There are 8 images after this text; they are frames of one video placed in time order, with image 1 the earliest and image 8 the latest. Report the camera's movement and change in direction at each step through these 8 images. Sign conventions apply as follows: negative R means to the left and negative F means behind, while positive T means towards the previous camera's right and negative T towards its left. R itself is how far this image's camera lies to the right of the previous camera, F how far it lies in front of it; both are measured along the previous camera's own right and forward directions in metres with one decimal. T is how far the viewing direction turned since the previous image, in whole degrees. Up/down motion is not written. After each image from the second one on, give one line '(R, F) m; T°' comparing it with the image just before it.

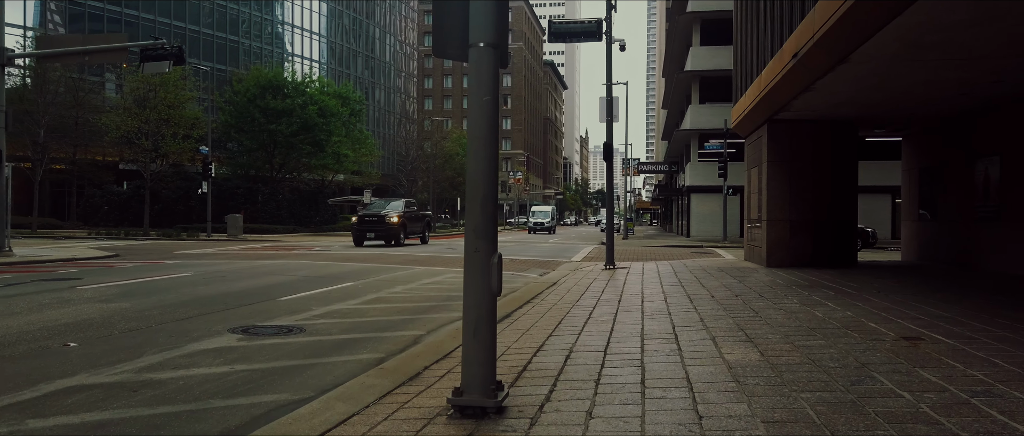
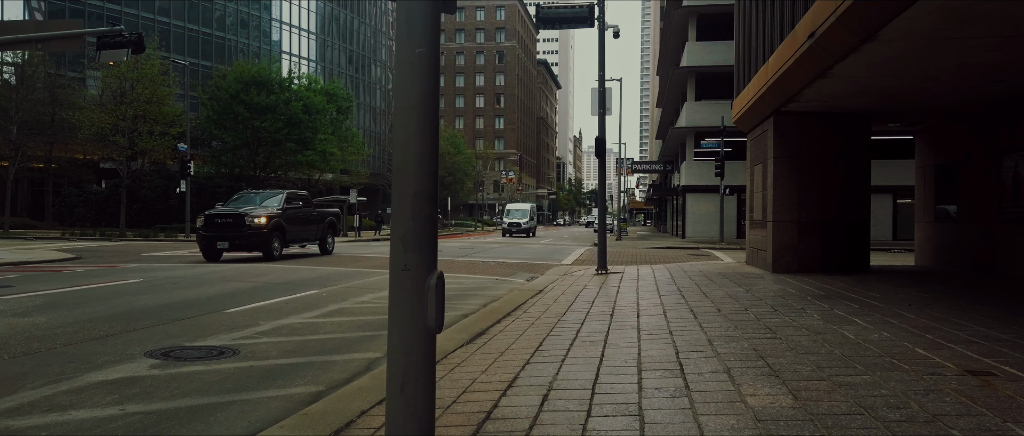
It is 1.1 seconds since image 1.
(+0.2, +1.6) m; 0°
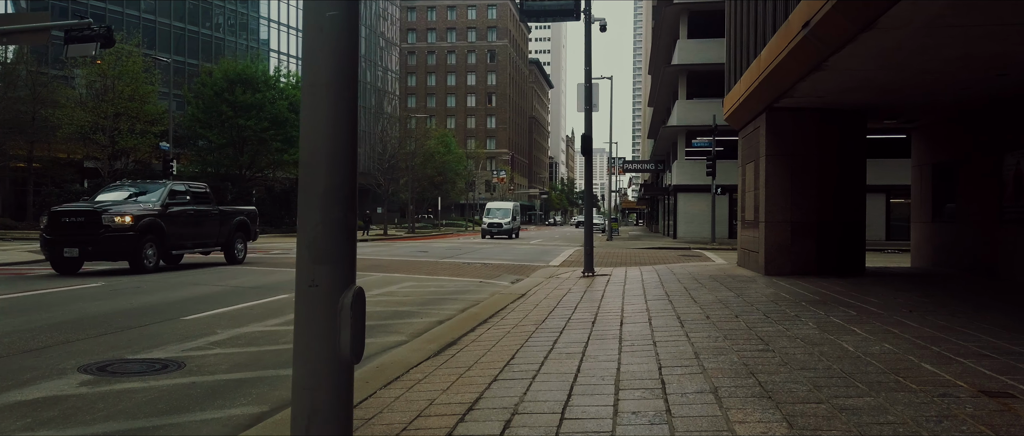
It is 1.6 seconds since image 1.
(+0.2, +0.7) m; +1°
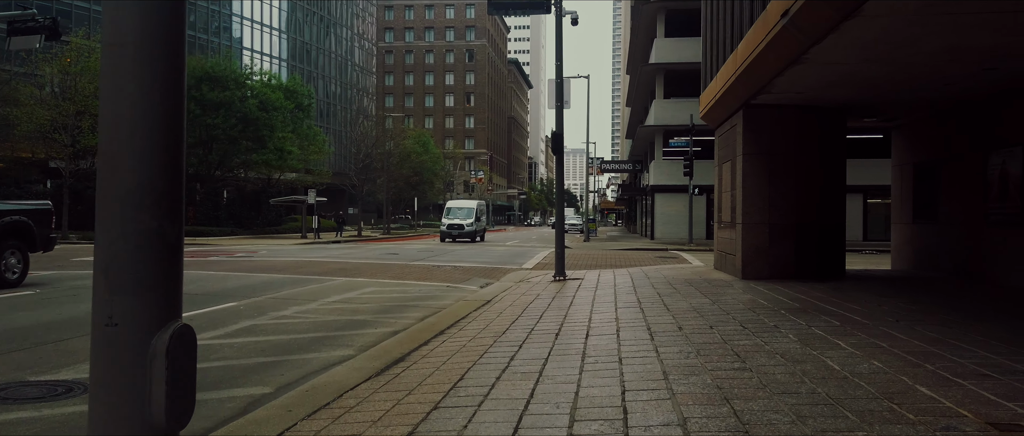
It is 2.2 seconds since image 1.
(+0.3, +0.8) m; +1°
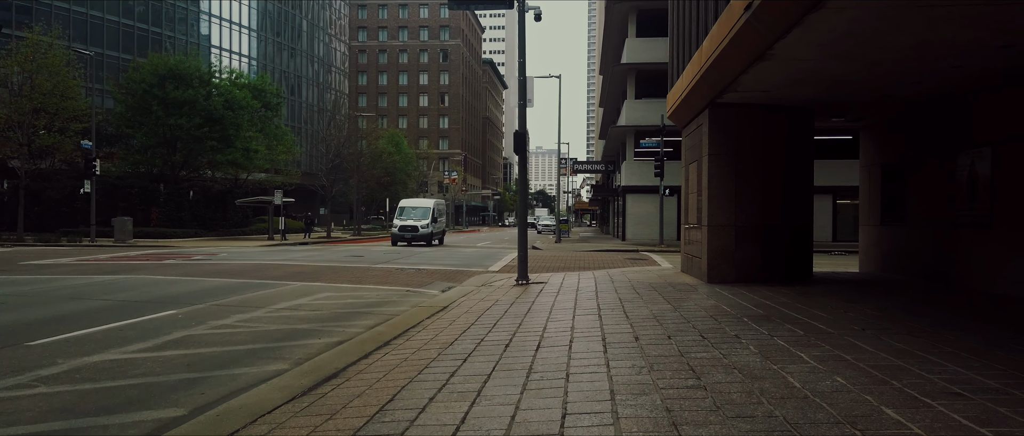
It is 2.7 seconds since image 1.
(+0.3, +0.6) m; +2°
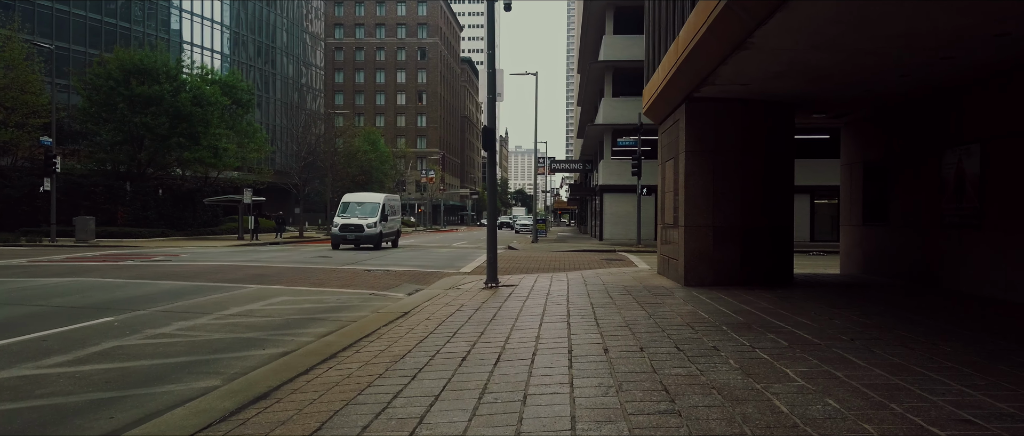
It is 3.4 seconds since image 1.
(+0.2, +0.8) m; +2°
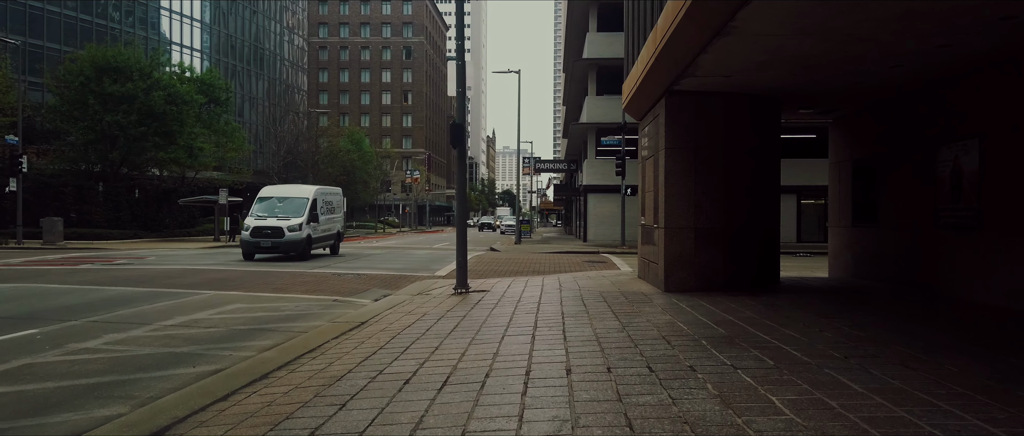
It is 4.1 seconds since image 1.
(+0.3, +0.9) m; +1°
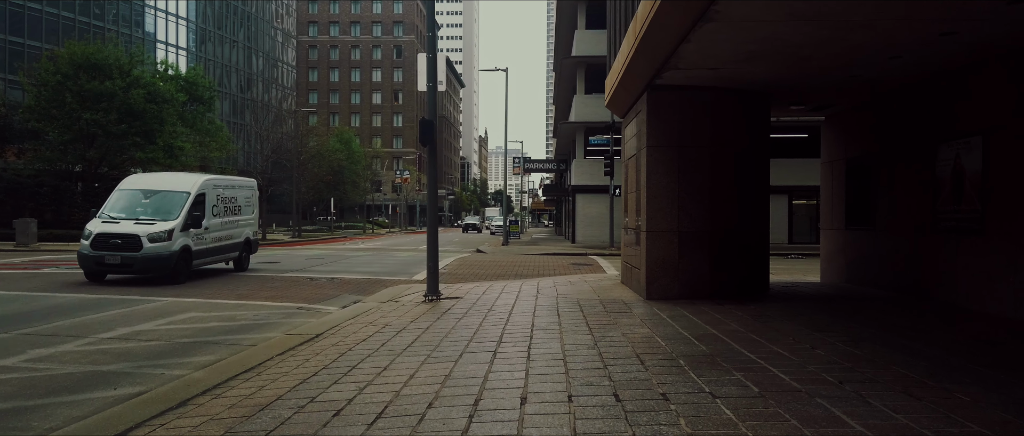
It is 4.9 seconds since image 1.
(+0.4, +0.9) m; +1°
